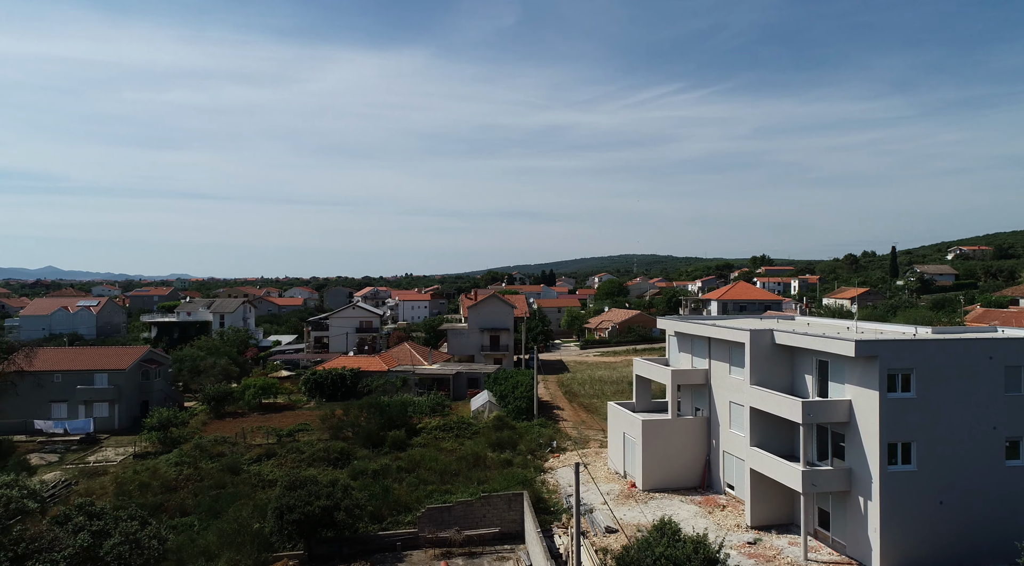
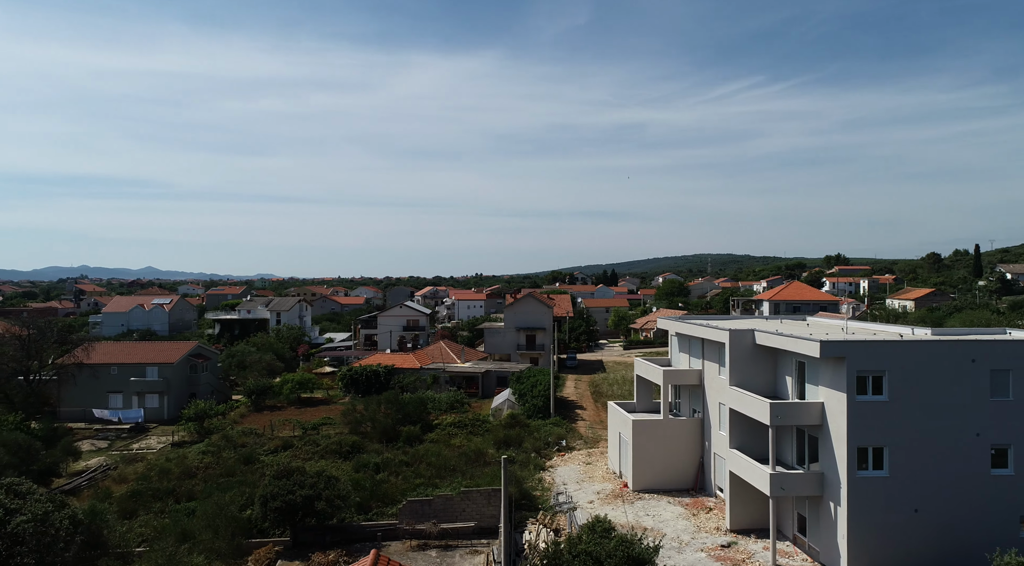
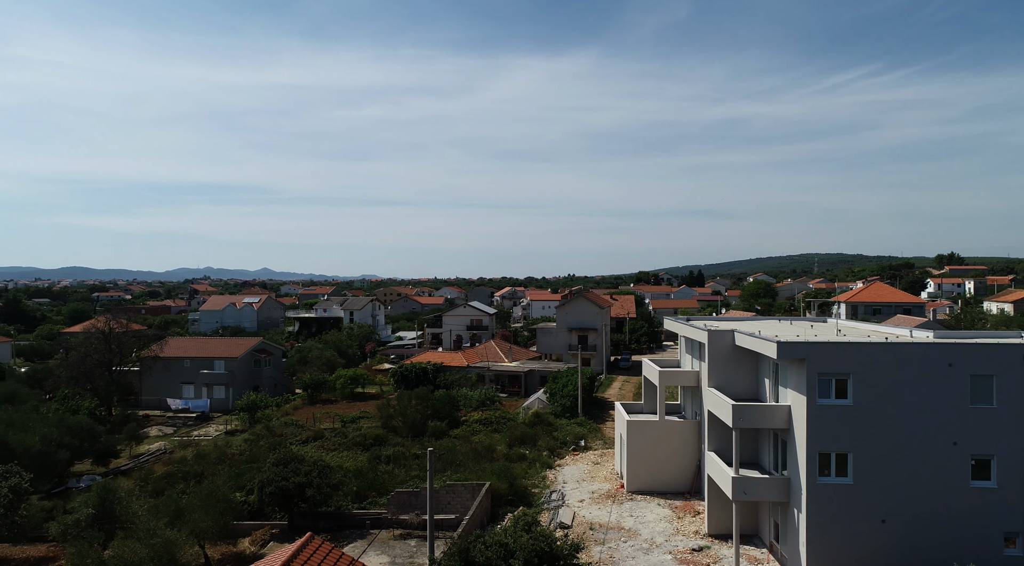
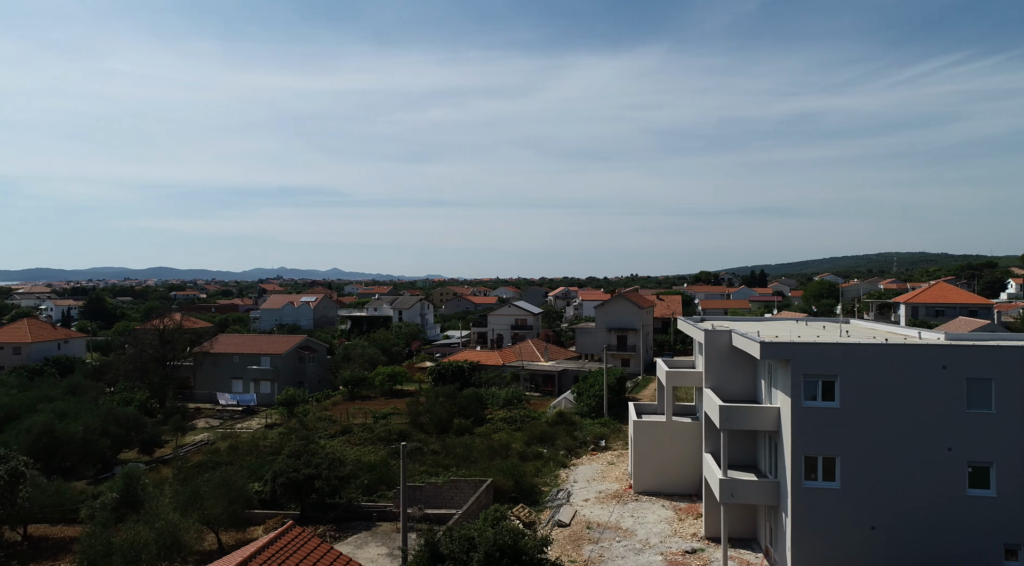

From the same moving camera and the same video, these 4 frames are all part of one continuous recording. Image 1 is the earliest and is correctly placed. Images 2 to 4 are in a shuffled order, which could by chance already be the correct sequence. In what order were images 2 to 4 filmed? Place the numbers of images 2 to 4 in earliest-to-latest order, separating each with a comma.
2, 3, 4
